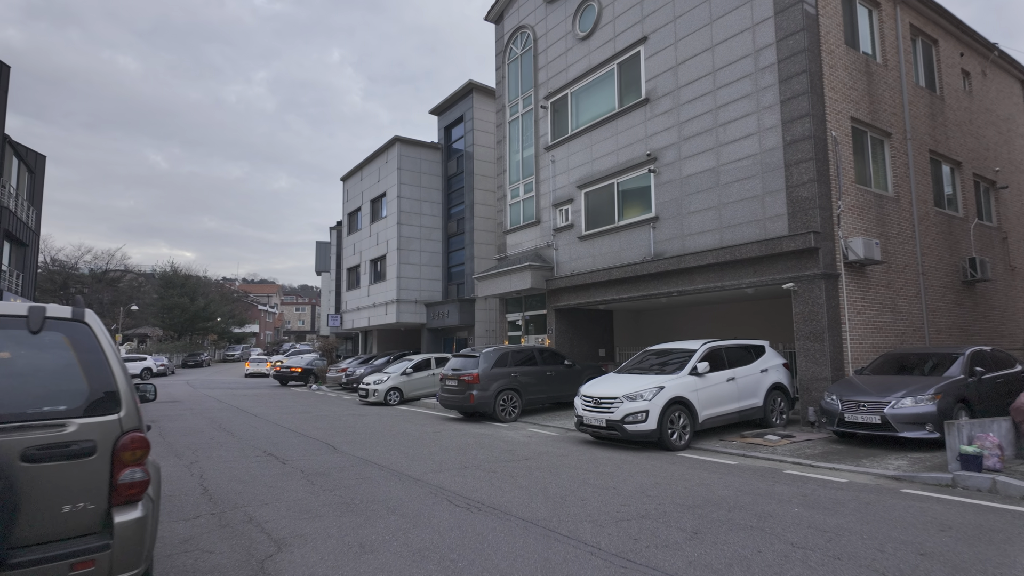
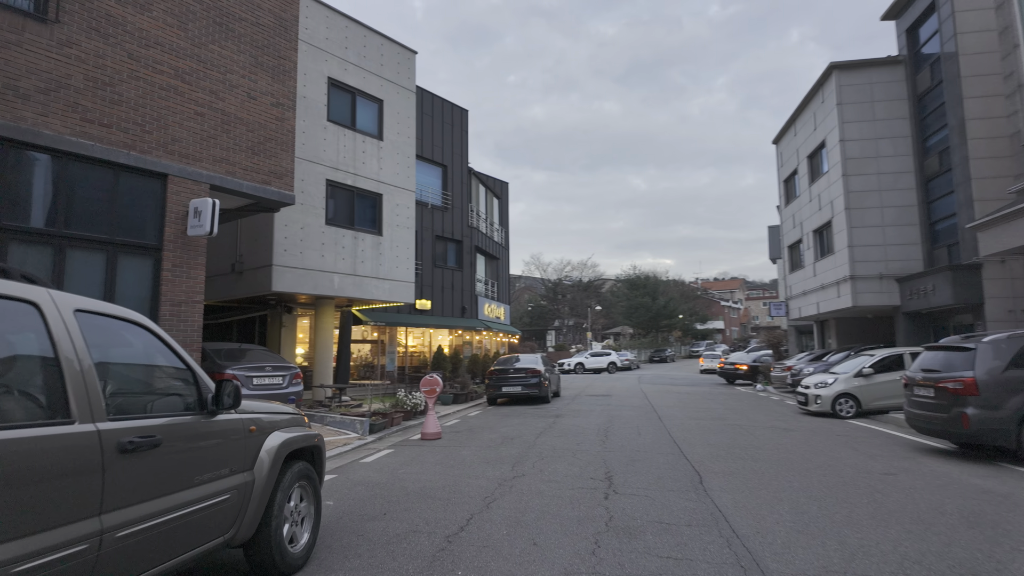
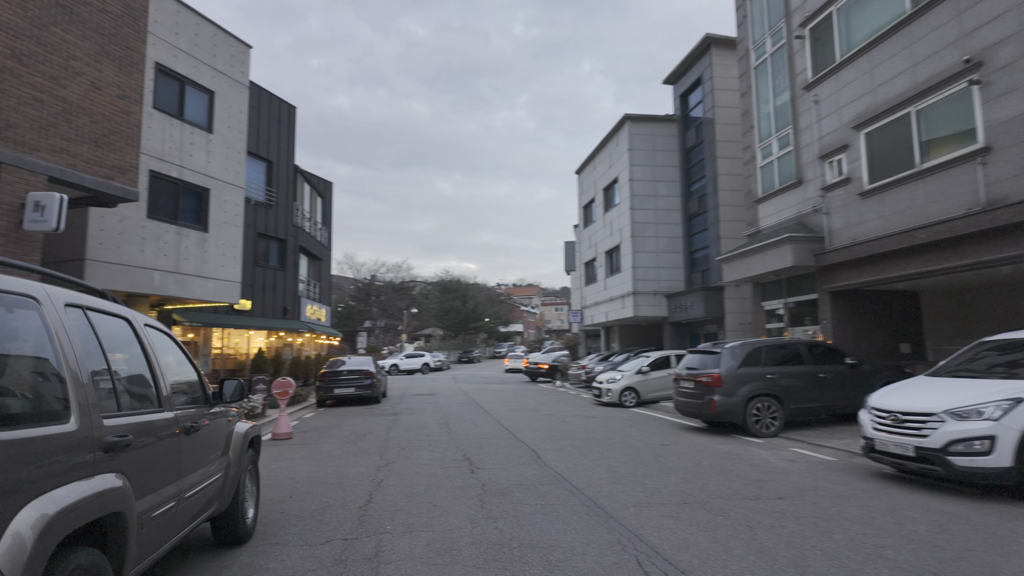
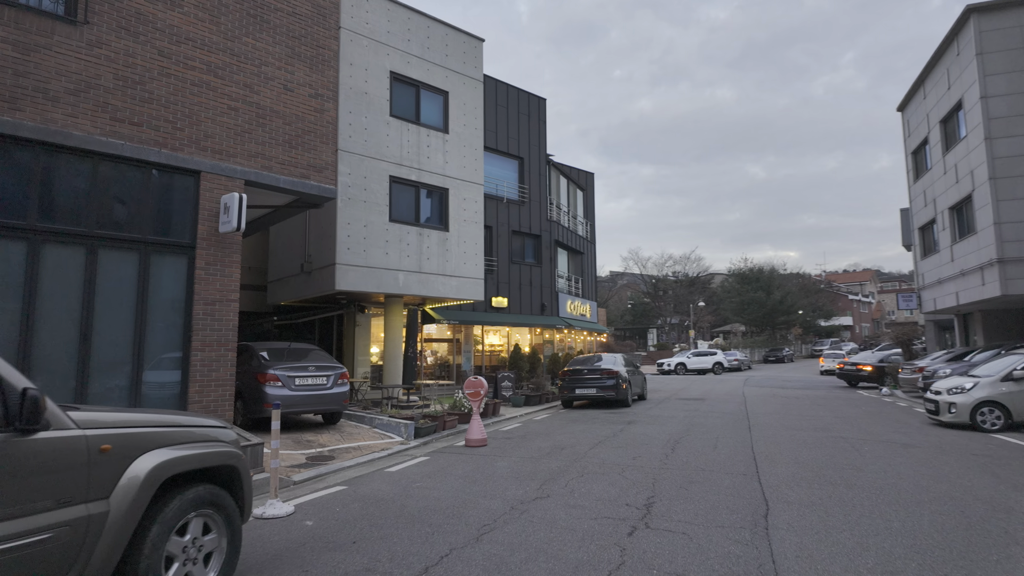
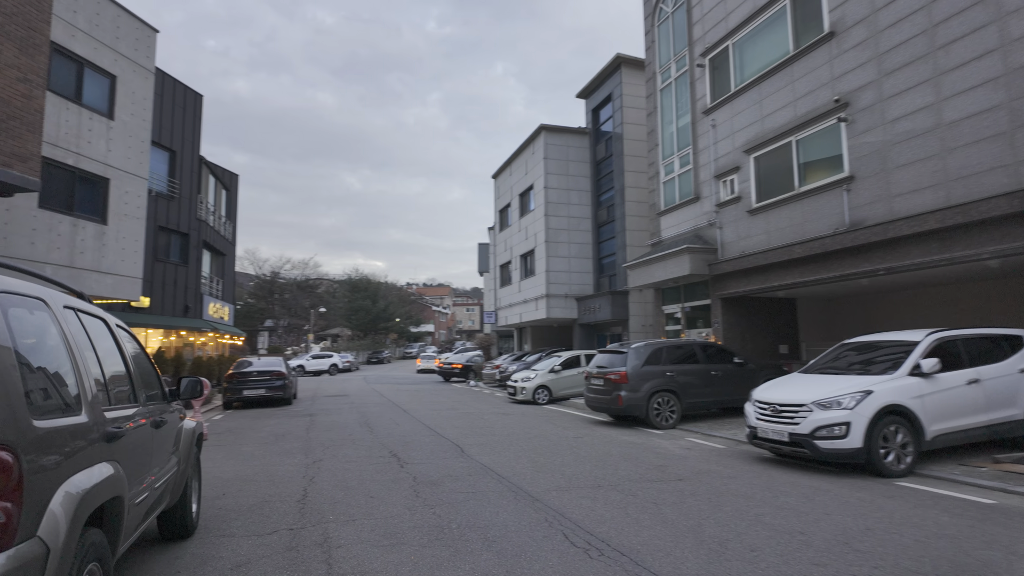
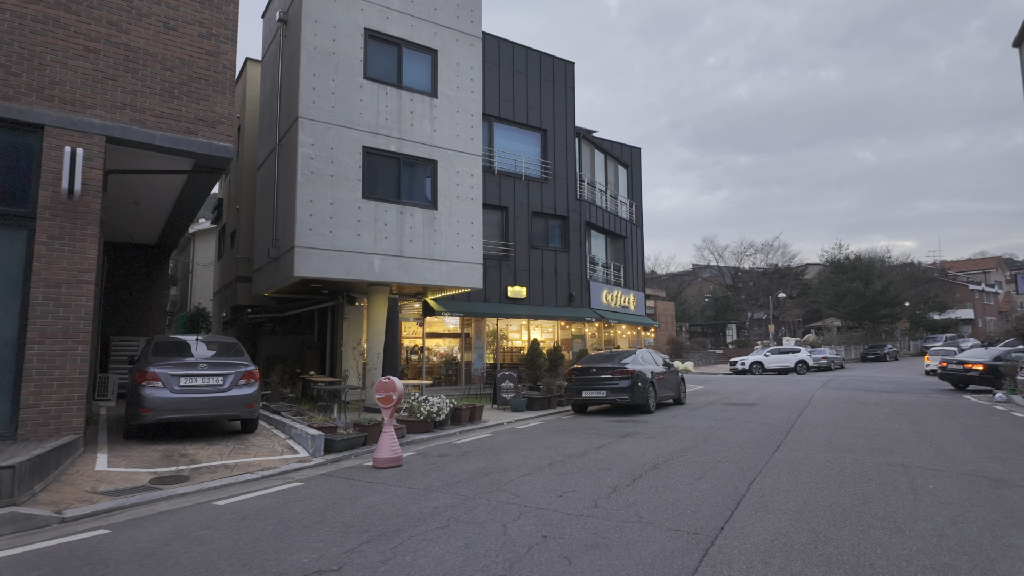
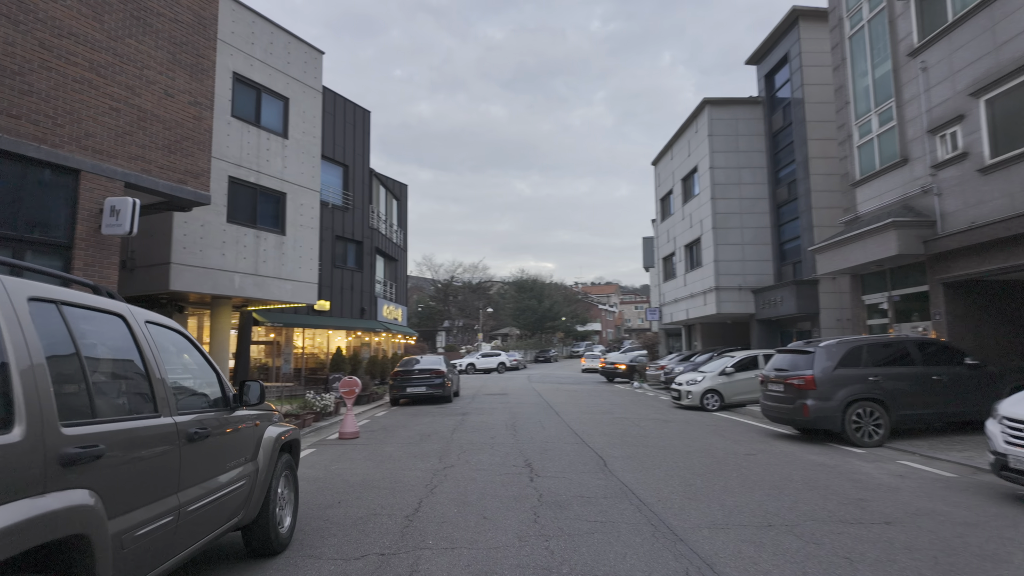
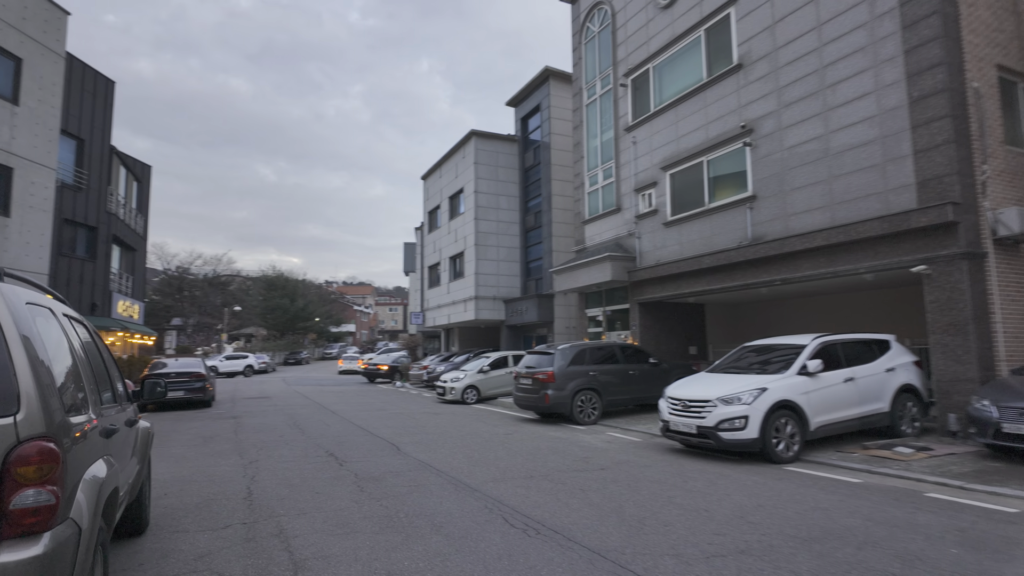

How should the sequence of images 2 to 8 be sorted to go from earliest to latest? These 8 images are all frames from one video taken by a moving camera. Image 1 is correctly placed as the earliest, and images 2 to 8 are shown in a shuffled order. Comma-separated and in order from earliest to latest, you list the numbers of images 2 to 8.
8, 5, 3, 7, 2, 4, 6
